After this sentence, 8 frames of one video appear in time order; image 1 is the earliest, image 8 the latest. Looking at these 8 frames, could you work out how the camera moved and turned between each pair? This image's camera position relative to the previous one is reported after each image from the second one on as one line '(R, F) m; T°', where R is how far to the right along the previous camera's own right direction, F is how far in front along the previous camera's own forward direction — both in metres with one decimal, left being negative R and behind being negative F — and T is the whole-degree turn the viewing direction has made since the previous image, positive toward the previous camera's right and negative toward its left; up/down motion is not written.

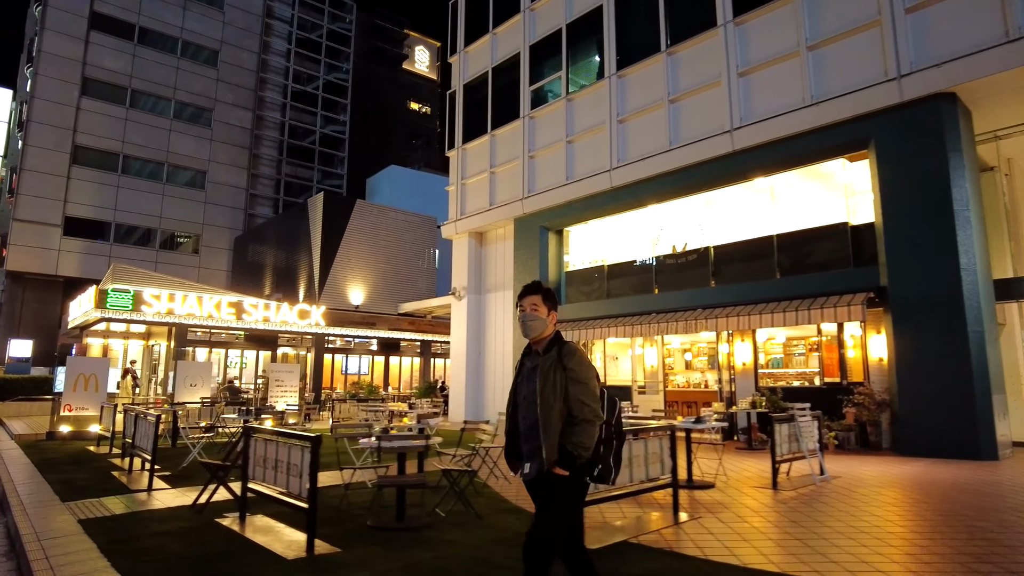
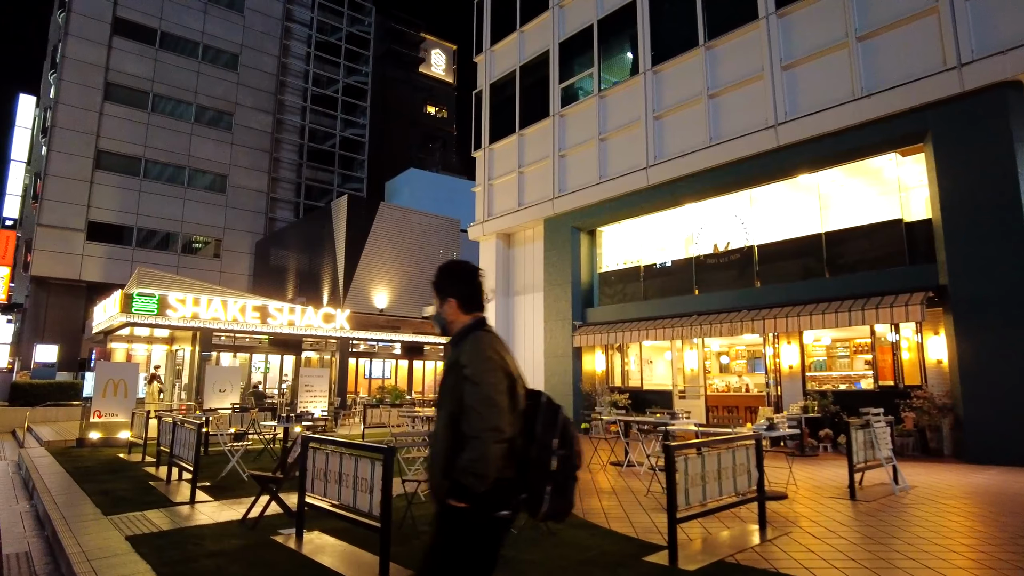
(-0.5, +0.4) m; -1°
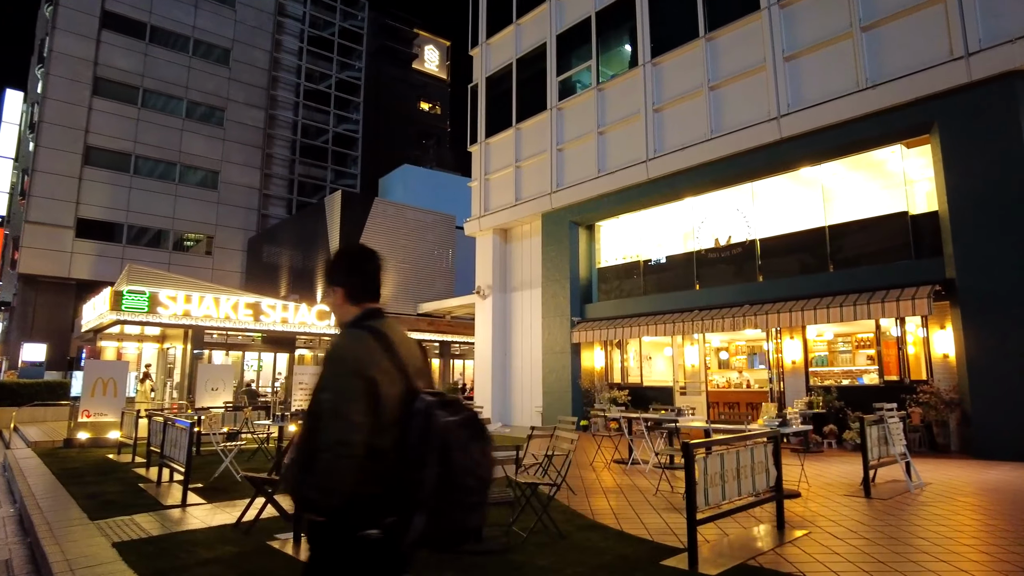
(-0.1, +0.2) m; +1°
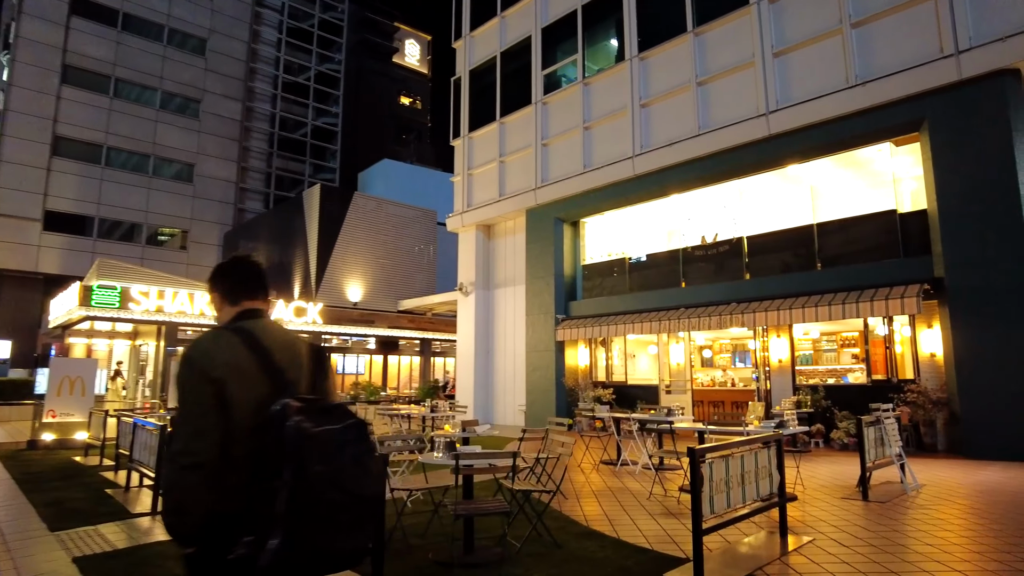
(-0.1, +0.3) m; +2°
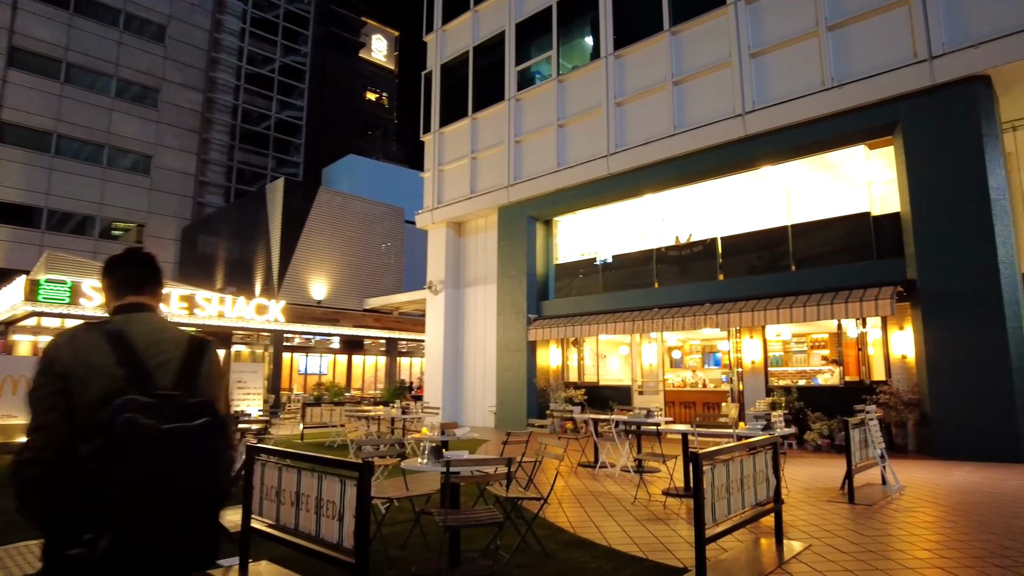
(-0.2, +0.3) m; +3°
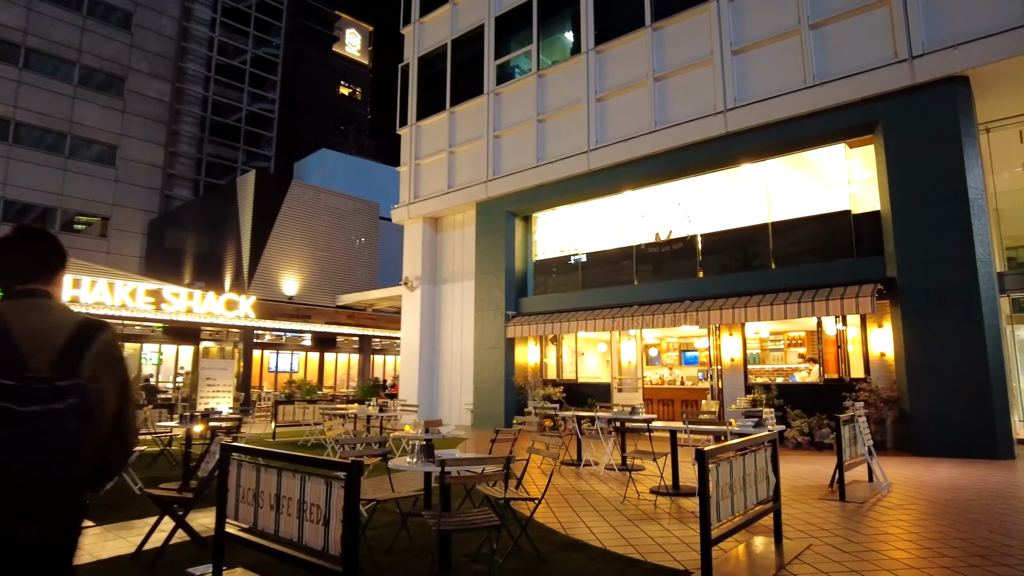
(-0.1, +0.2) m; +2°
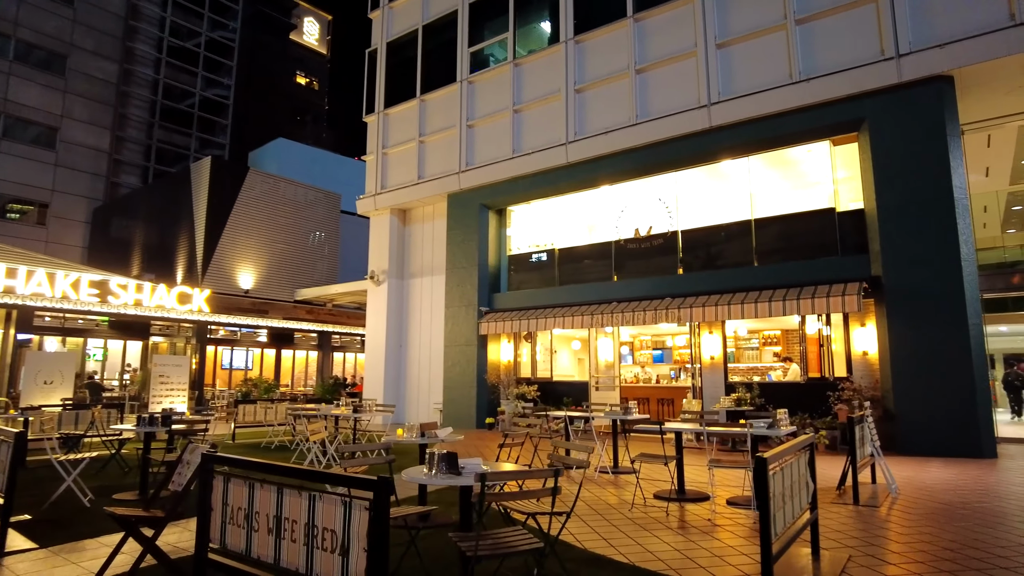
(-0.4, +0.5) m; +4°
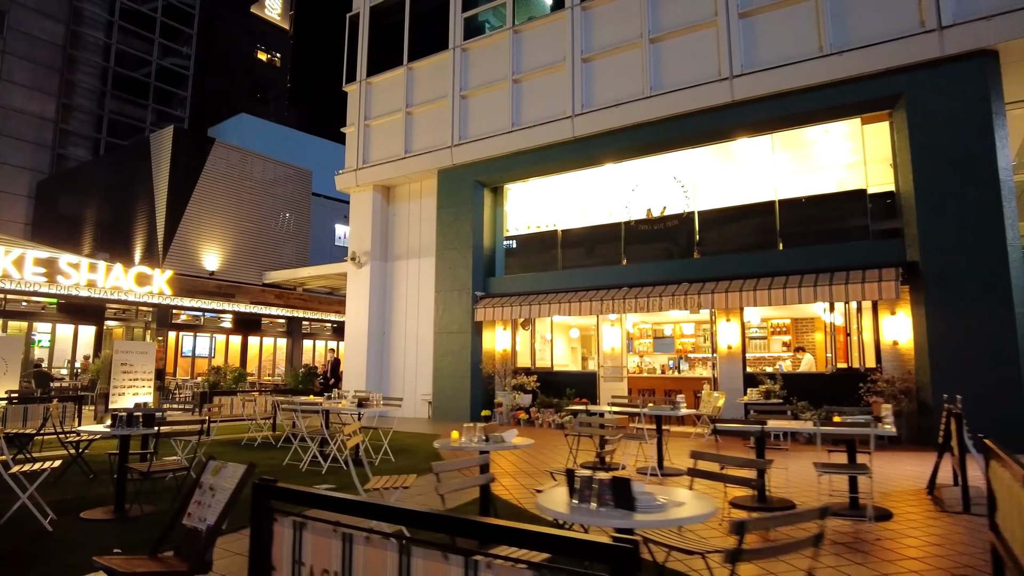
(-0.8, +1.0) m; +4°
